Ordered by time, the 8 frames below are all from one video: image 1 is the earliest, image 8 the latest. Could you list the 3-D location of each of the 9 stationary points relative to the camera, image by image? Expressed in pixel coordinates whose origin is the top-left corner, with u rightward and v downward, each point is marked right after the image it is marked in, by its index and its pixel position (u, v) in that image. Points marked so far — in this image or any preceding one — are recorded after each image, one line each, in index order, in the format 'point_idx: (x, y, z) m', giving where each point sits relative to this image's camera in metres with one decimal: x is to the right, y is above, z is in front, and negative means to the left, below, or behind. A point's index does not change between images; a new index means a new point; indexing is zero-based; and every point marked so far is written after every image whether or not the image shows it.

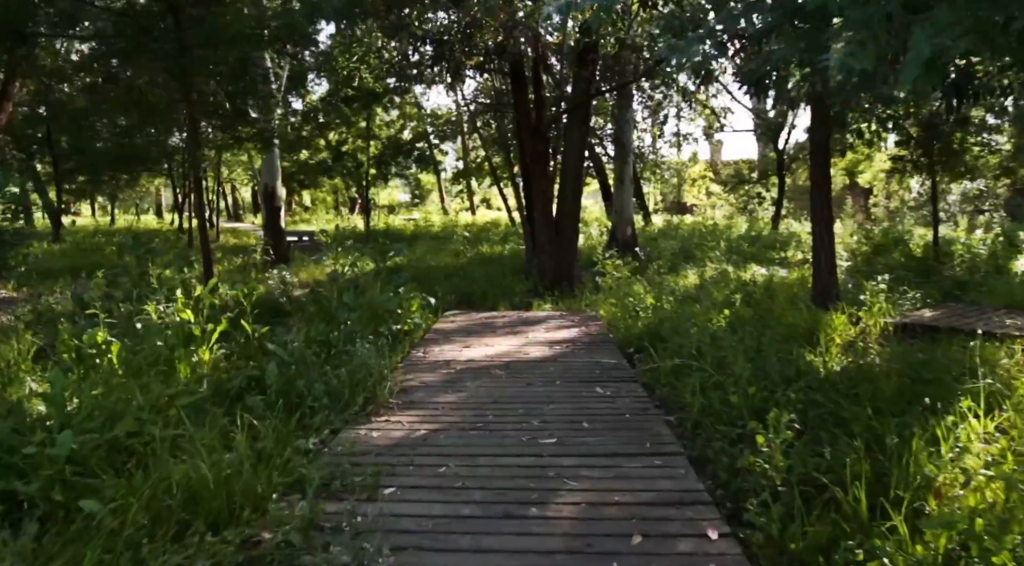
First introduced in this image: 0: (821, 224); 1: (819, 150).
0: (+3.1, +0.6, +8.7) m
1: (+3.1, +1.3, +8.6) m
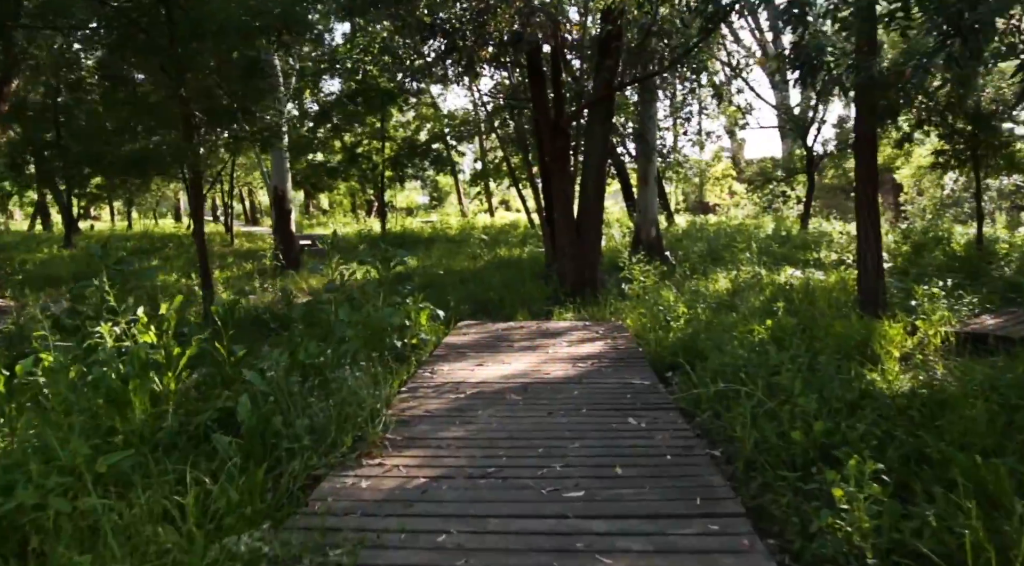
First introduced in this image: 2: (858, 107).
0: (+3.3, +0.6, +8.0) m
1: (+3.2, +1.3, +7.9) m
2: (+3.1, +1.6, +7.8) m
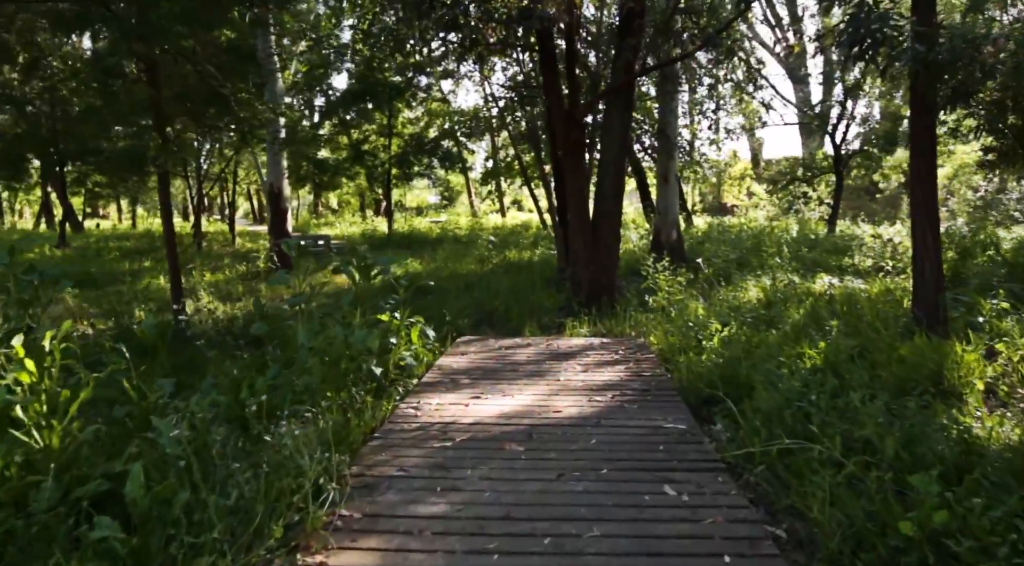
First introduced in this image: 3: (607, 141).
0: (+3.4, +0.4, +7.0) m
1: (+3.3, +1.2, +6.9) m
2: (+3.2, +1.5, +6.8) m
3: (+1.0, +1.5, +8.9) m
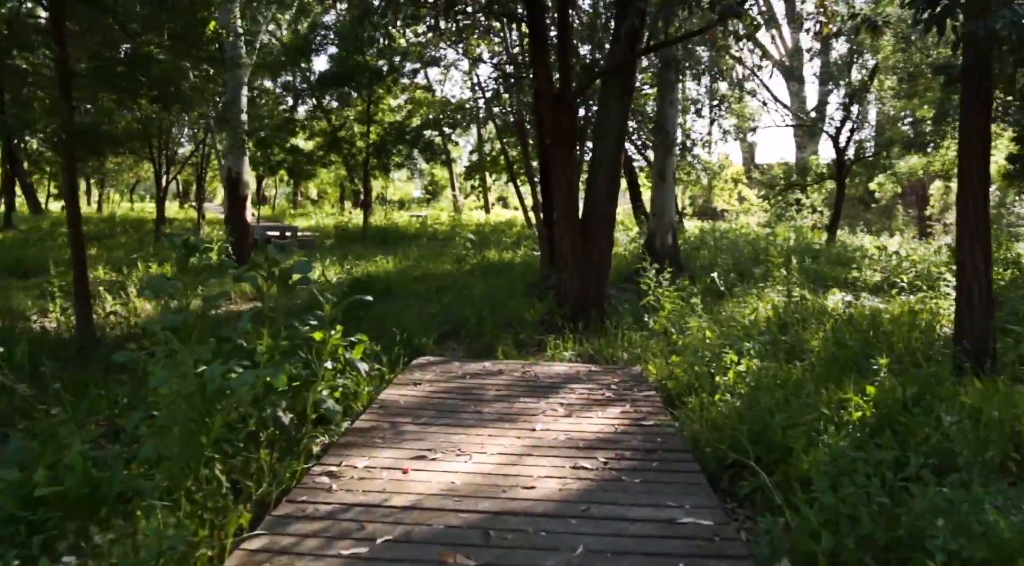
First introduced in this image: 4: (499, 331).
0: (+3.2, +0.3, +5.8) m
1: (+3.1, +1.0, +5.7) m
2: (+3.0, +1.3, +5.6) m
3: (+0.8, +1.4, +7.7) m
4: (-0.1, -0.4, +7.2) m
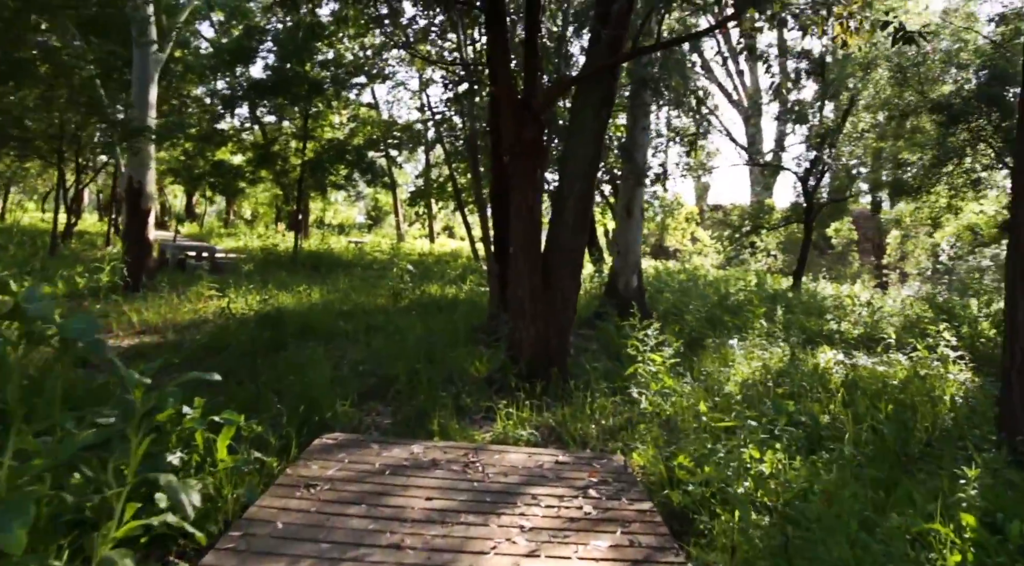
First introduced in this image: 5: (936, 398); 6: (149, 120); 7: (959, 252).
0: (+2.9, -0.1, +4.6) m
1: (+2.9, +0.6, +4.5) m
2: (+2.8, +0.9, +4.4) m
3: (+0.4, +1.0, +6.3) m
4: (-0.5, -0.7, +5.7) m
5: (+3.2, -0.9, +6.6) m
6: (-4.5, +2.1, +10.7) m
7: (+9.3, +0.6, +17.9) m
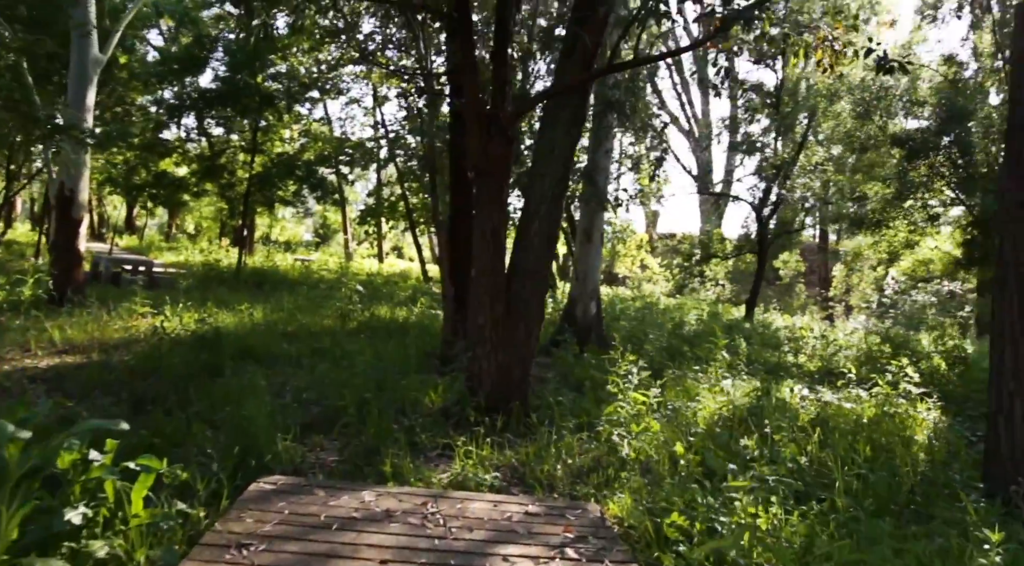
0: (+2.7, -0.3, +4.3) m
1: (+2.7, +0.4, +4.3) m
2: (+2.7, +0.7, +4.2) m
3: (+0.2, +0.8, +5.9) m
4: (-0.8, -0.9, +5.2) m
5: (+2.9, -1.1, +6.3) m
6: (-5.0, +1.9, +10.1) m
7: (+8.3, -0.1, +18.1) m
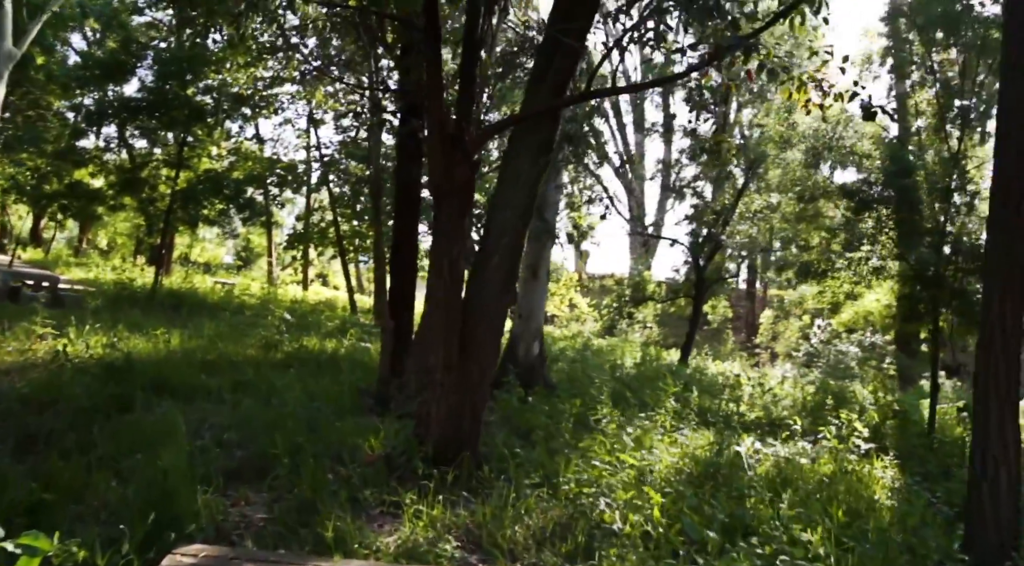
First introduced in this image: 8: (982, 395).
0: (+2.6, -0.6, +4.0) m
1: (+2.6, +0.1, +4.0) m
2: (+2.6, +0.4, +4.0) m
3: (-0.1, +0.6, +5.5) m
4: (-1.0, -1.0, +4.6) m
5: (+2.5, -1.5, +6.0) m
6: (-5.5, +1.7, +9.2) m
7: (+6.9, -1.2, +18.2) m
8: (+2.7, -0.6, +4.9) m
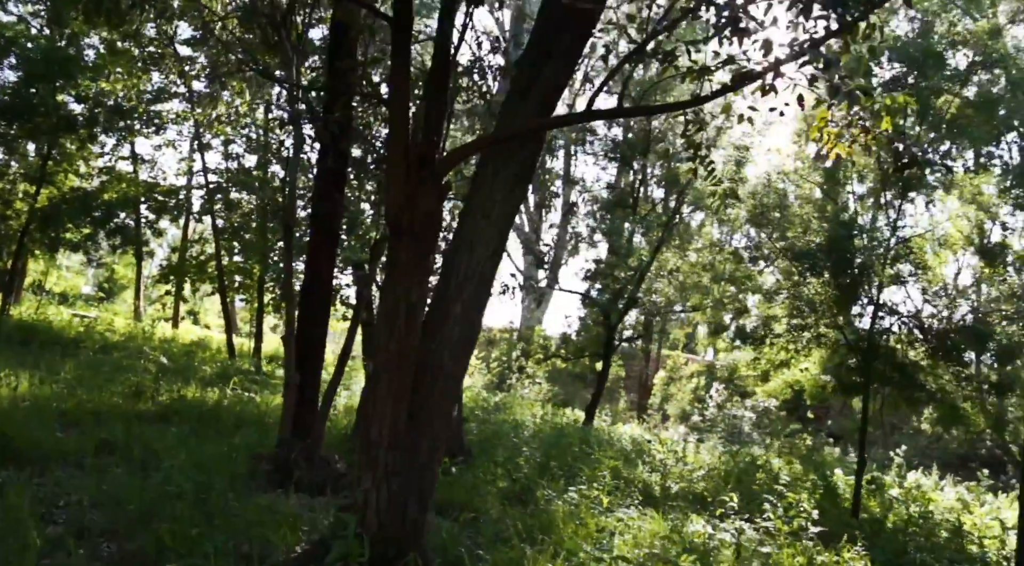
0: (+2.5, -1.0, +3.3) m
1: (+2.6, -0.2, +3.4) m
2: (+2.6, +0.1, +3.3) m
3: (-0.2, +0.3, +4.5) m
4: (-1.1, -1.2, +3.4) m
5: (+2.2, -2.0, +5.2) m
6: (-6.1, +1.5, +7.4) m
7: (+4.7, -2.5, +17.9) m
8: (+2.5, -1.0, +4.2) m
